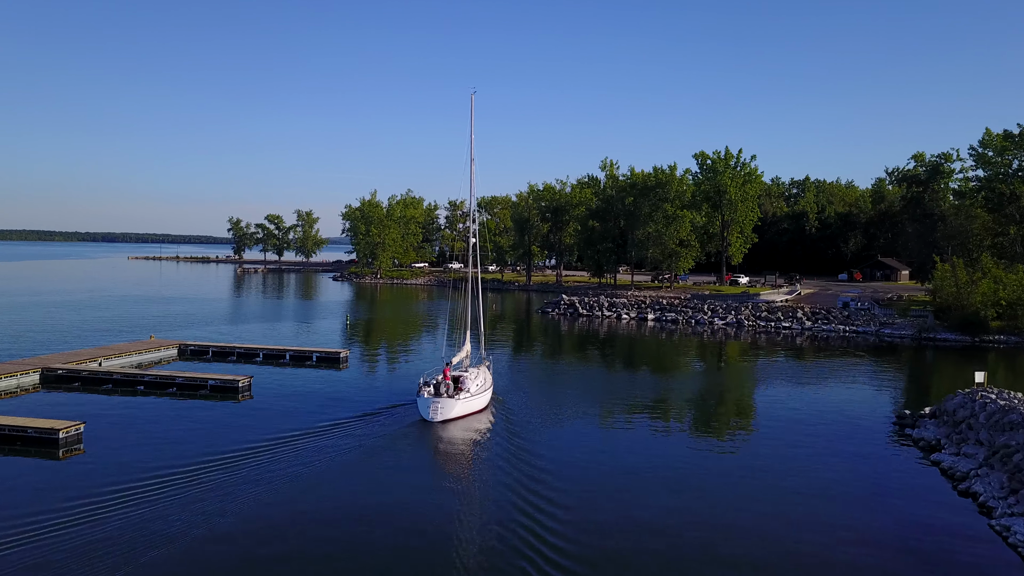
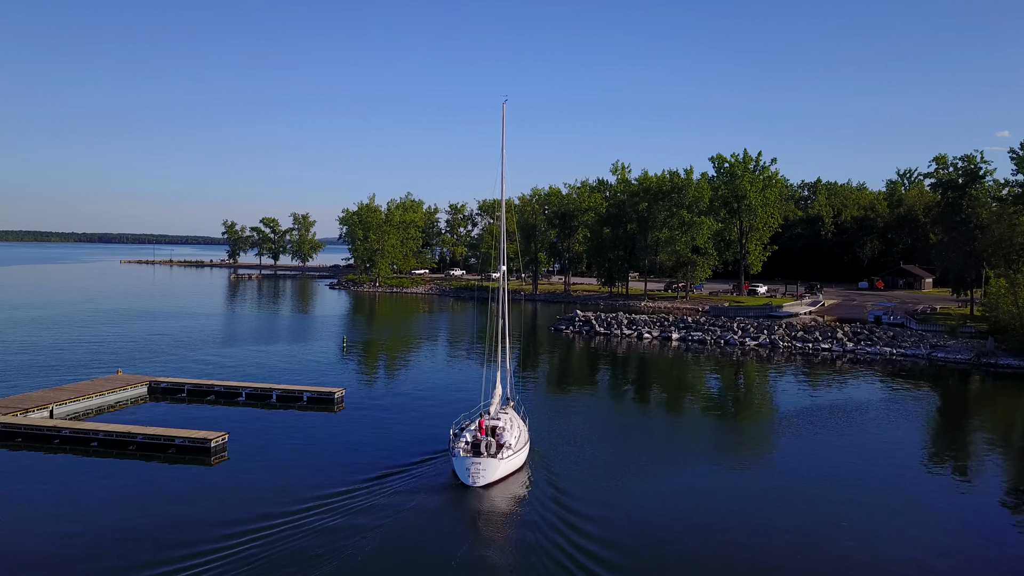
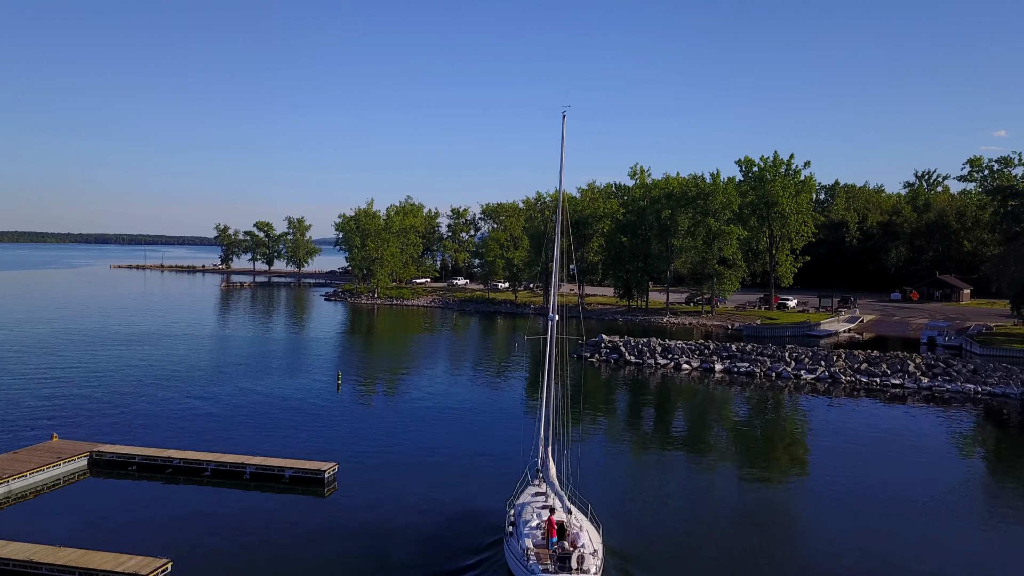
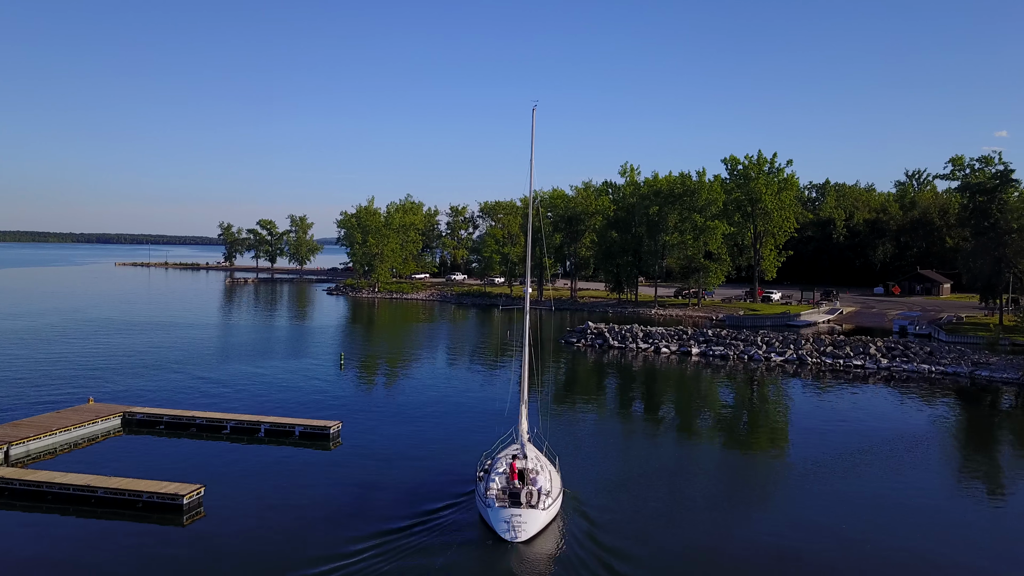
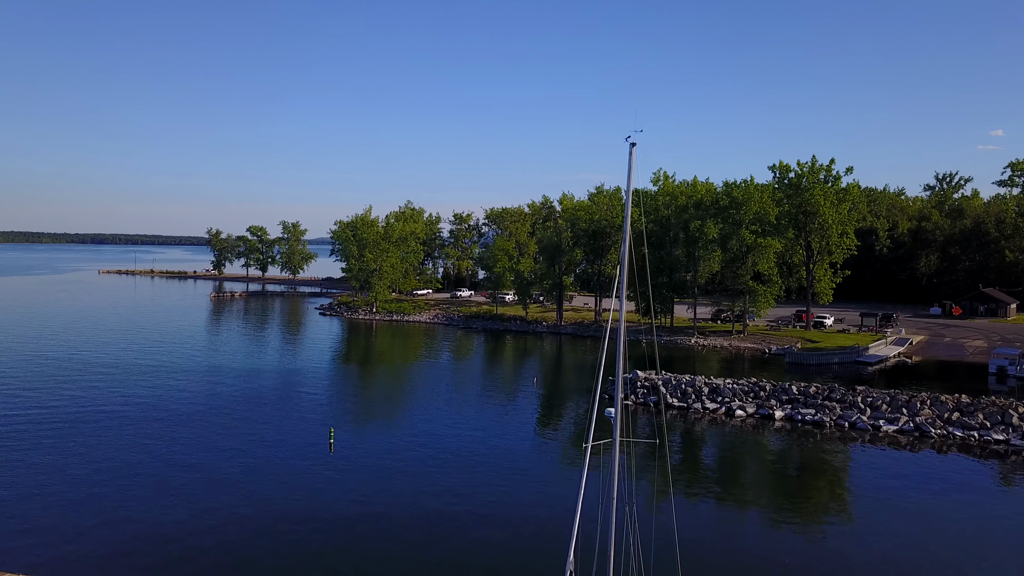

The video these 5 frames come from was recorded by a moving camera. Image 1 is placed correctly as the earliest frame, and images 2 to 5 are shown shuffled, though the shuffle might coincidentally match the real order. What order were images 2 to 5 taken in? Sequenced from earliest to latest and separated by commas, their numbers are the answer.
2, 4, 3, 5
